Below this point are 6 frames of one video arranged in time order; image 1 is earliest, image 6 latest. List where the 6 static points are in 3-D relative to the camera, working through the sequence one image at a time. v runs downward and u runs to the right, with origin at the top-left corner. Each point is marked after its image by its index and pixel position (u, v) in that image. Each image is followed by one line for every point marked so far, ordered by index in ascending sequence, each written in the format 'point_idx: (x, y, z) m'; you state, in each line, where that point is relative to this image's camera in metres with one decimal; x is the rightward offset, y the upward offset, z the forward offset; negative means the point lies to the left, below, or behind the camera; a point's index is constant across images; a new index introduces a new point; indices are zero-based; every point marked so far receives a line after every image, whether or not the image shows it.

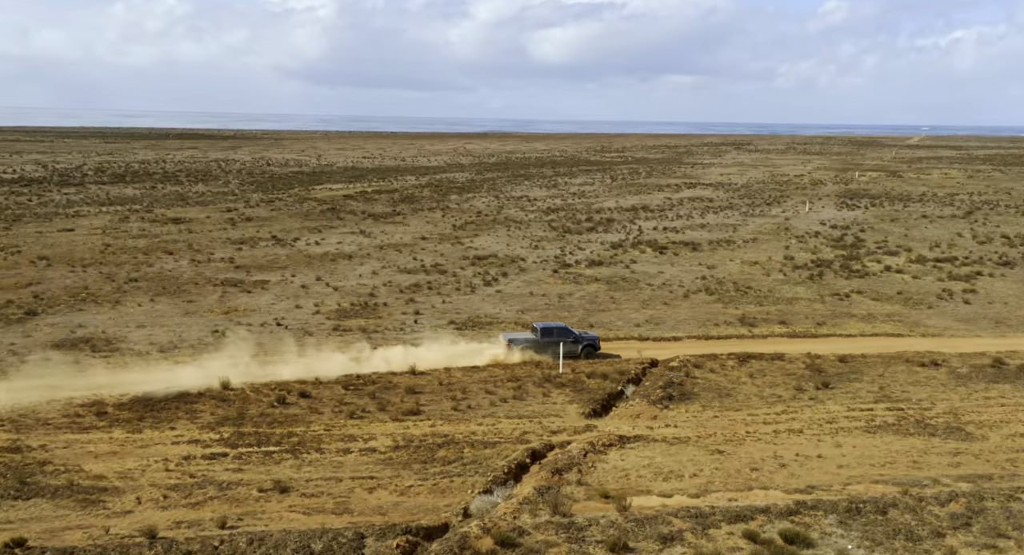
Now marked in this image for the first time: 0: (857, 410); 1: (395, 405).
0: (+5.9, -2.3, +16.5) m
1: (-2.0, -2.1, +16.1) m
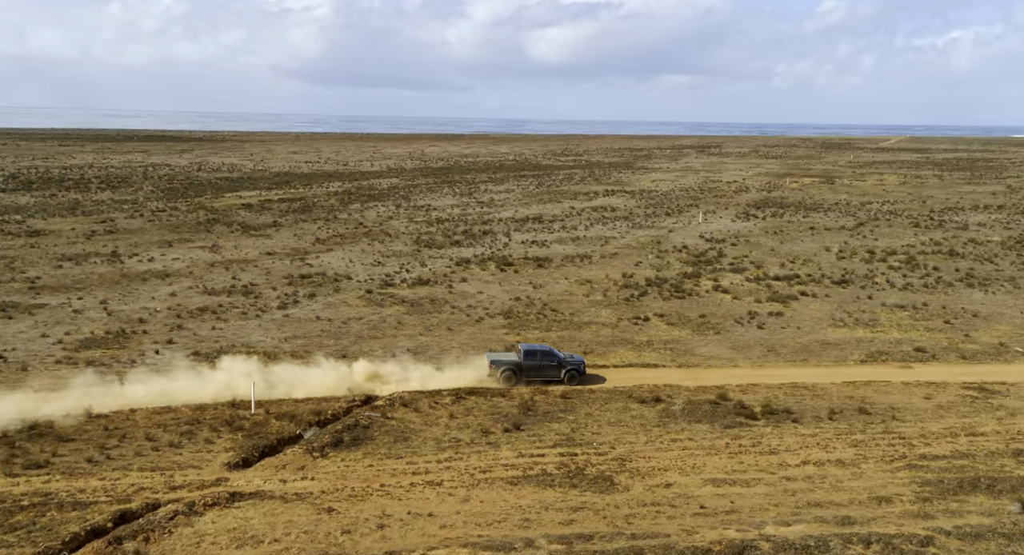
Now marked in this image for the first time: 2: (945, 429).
0: (+0.2, -2.9, +15.8) m
1: (-7.7, -2.8, +15.1) m
2: (+7.9, -2.8, +17.6) m
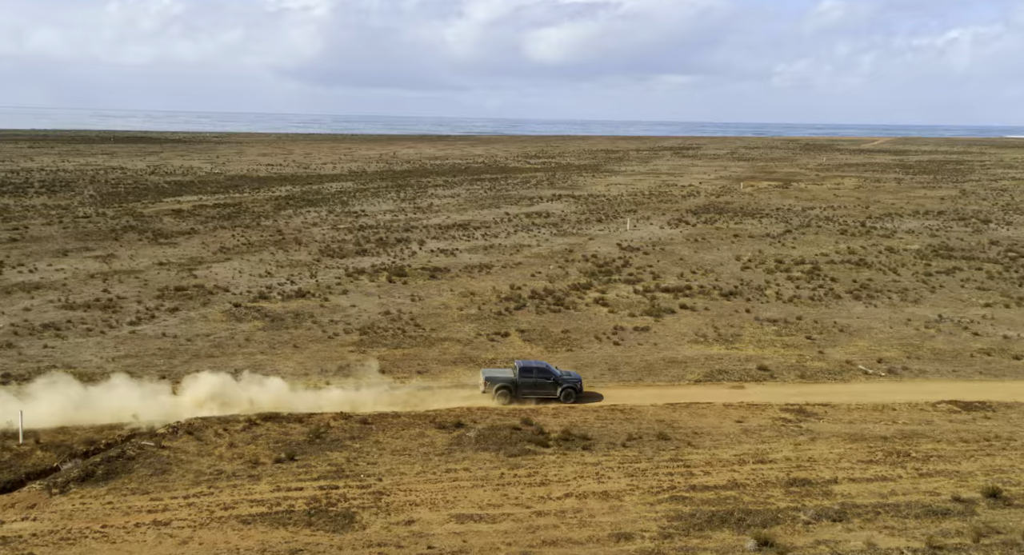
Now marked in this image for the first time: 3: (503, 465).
0: (-3.7, -3.4, +15.2) m
1: (-11.5, -3.2, +14.3) m
2: (+4.0, -3.2, +17.2) m
3: (-0.2, -3.2, +16.5) m
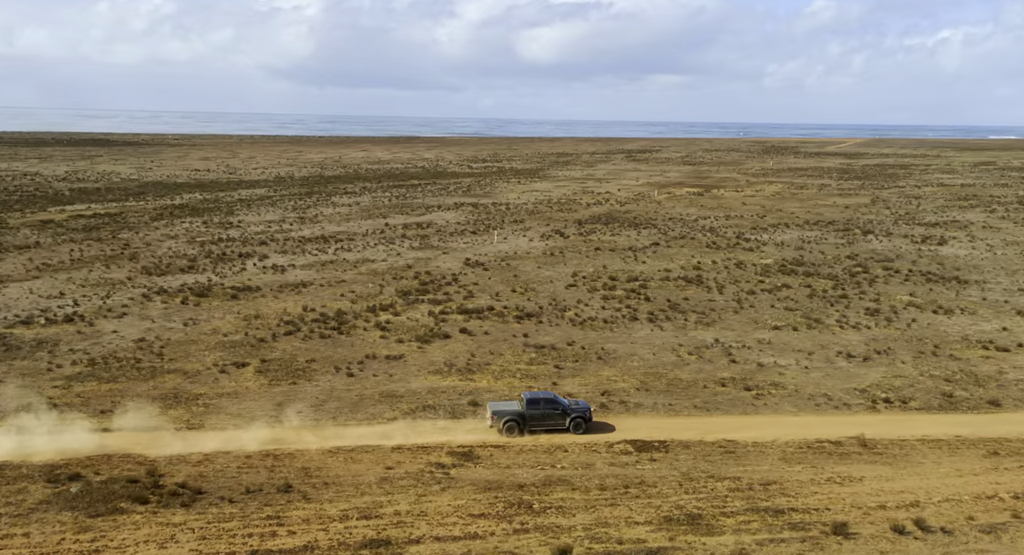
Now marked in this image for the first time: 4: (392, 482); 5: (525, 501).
0: (-10.4, -4.1, +13.8) m
1: (-18.2, -4.0, +12.5) m
2: (-2.9, -4.0, +16.2) m
3: (-7.0, -4.0, +15.3) m
4: (-2.2, -3.8, +17.7) m
5: (+0.3, -4.0, +16.9) m
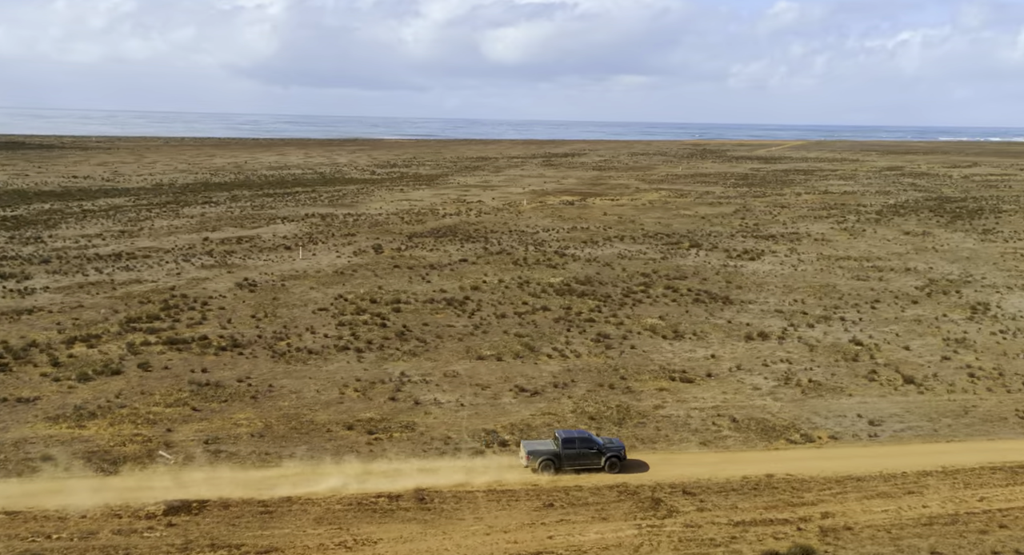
0: (-19.2, -5.1, +11.3) m
1: (-26.8, -5.1, +9.3) m
2: (-11.9, -5.0, +14.4) m
3: (-15.9, -5.0, +13.1) m
4: (-11.3, -4.8, +15.9) m
5: (-8.8, -4.9, +15.4) m
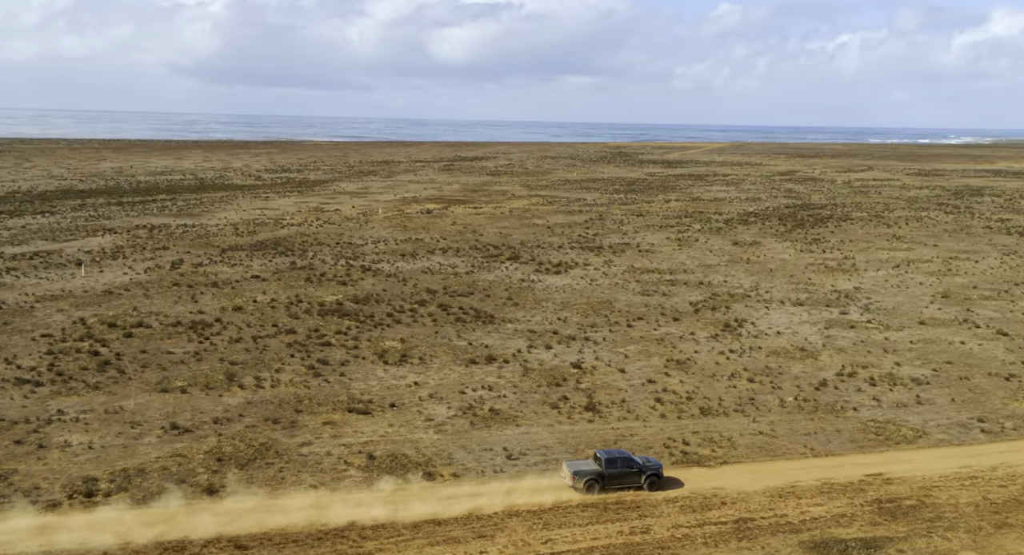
0: (-27.3, -6.1, +8.0) m
1: (-34.7, -6.1, +5.2) m
2: (-20.4, -5.9, +11.8) m
3: (-24.2, -6.0, +10.1) m
4: (-20.0, -5.7, +13.4) m
5: (-17.4, -5.8, +13.1) m
